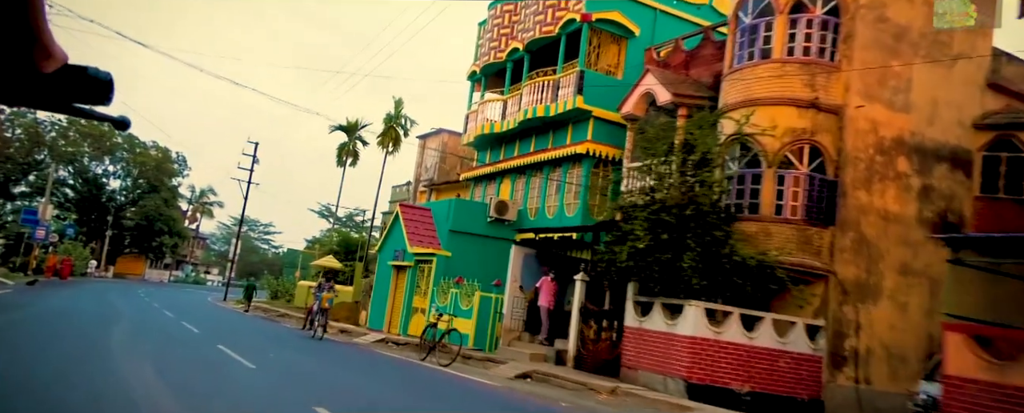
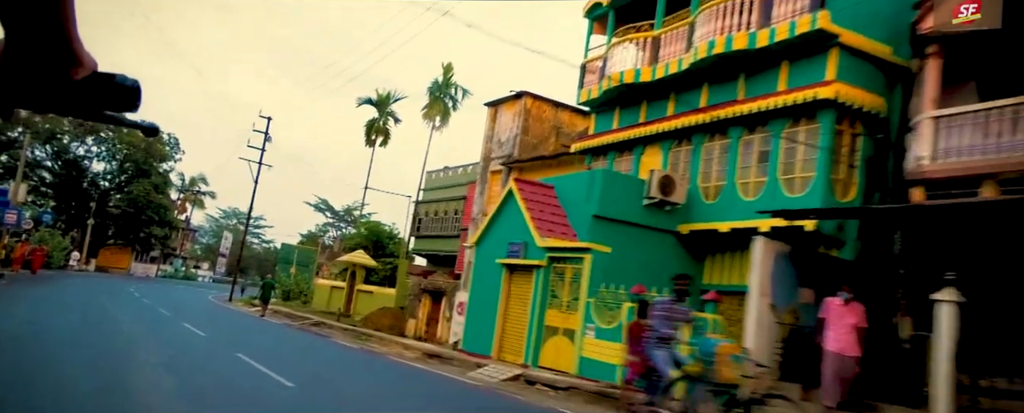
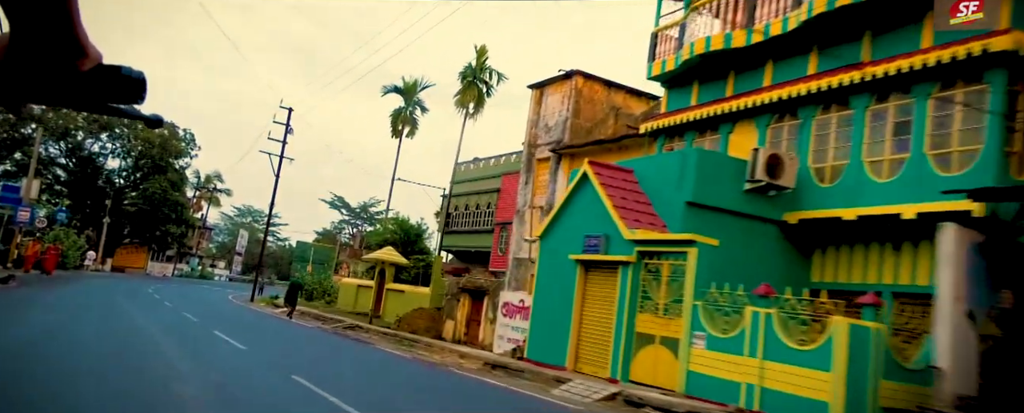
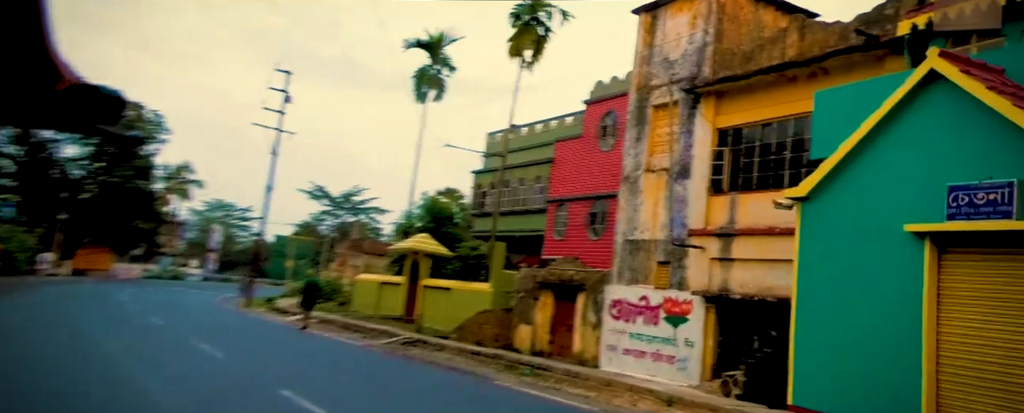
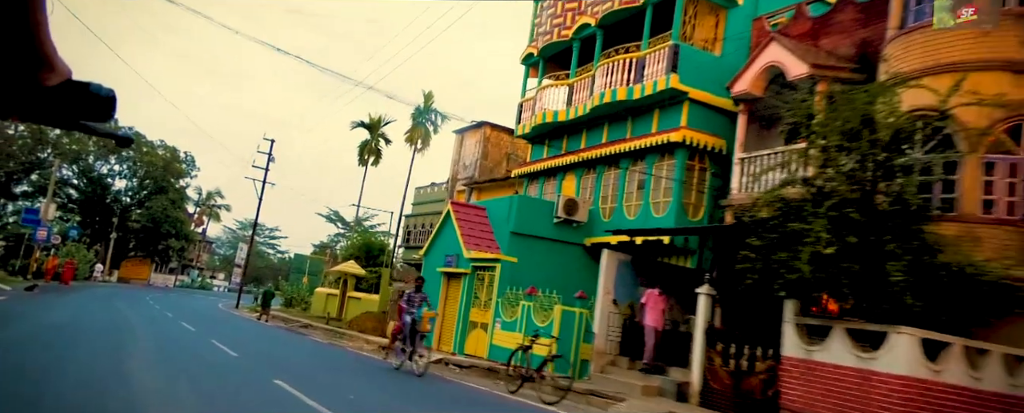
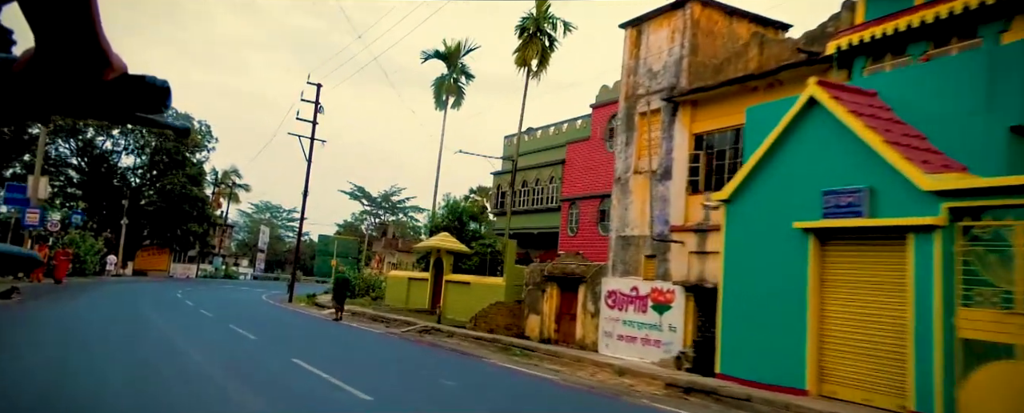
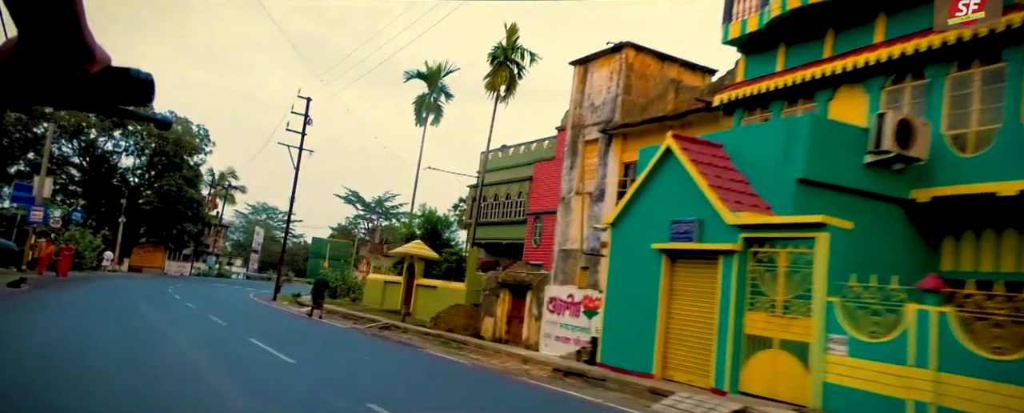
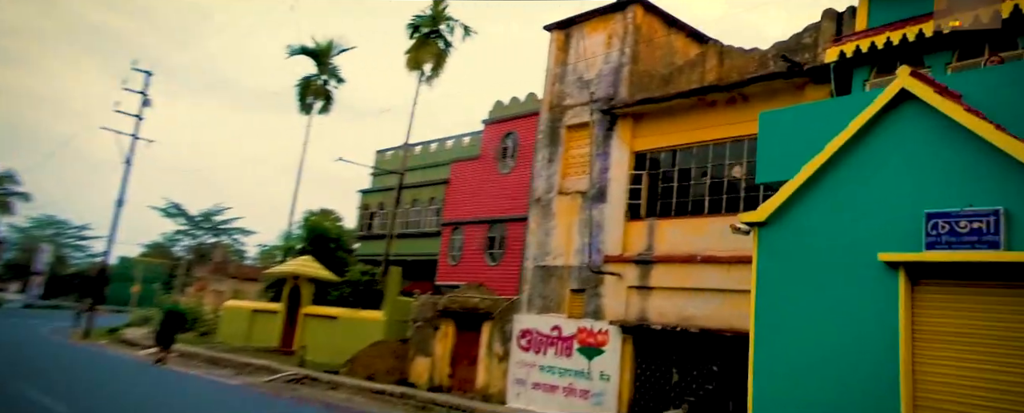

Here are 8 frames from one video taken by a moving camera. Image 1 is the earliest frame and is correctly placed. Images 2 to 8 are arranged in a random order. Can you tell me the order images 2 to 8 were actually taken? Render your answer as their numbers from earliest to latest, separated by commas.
5, 2, 3, 7, 6, 4, 8
